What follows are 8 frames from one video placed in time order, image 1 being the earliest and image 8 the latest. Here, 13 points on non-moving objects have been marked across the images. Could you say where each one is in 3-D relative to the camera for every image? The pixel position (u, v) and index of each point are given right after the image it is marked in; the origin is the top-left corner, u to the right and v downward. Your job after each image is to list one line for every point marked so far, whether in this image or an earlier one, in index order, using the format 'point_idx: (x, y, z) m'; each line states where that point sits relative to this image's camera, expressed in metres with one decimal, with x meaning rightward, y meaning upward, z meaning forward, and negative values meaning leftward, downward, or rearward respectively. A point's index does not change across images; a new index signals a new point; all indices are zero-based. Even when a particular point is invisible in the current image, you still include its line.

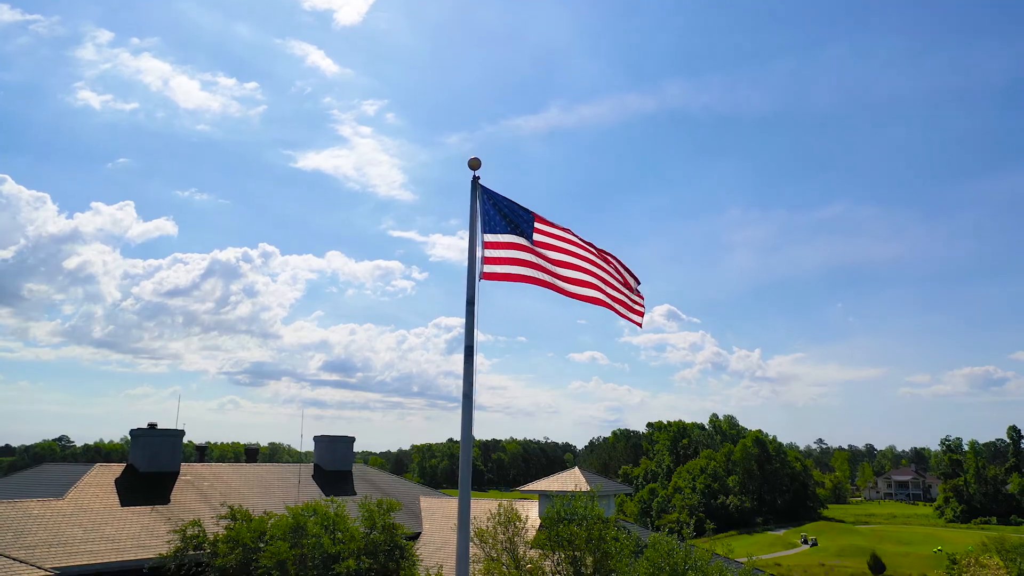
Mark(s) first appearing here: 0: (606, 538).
0: (+1.3, -3.9, +13.0) m
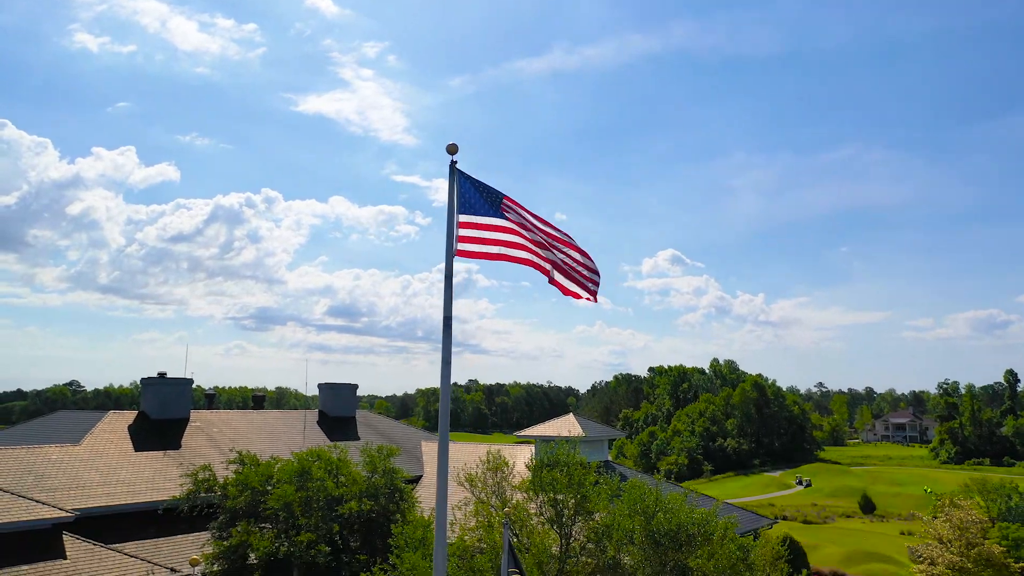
0: (+1.1, -3.3, +14.0) m
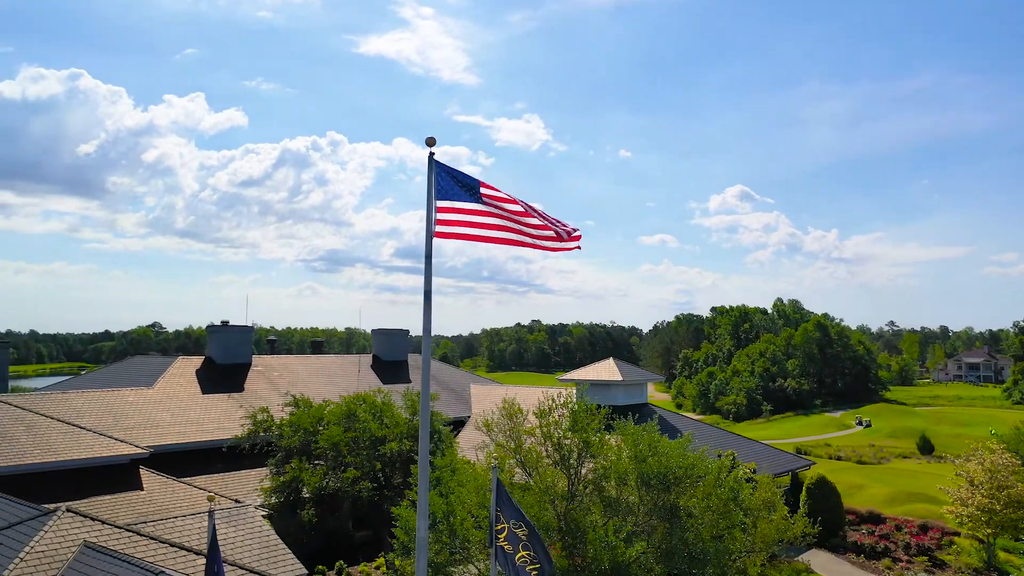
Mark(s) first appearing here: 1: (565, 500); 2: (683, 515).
0: (+1.4, -2.5, +15.1) m
1: (+0.9, -3.7, +14.4) m
2: (+2.9, -3.9, +14.1) m
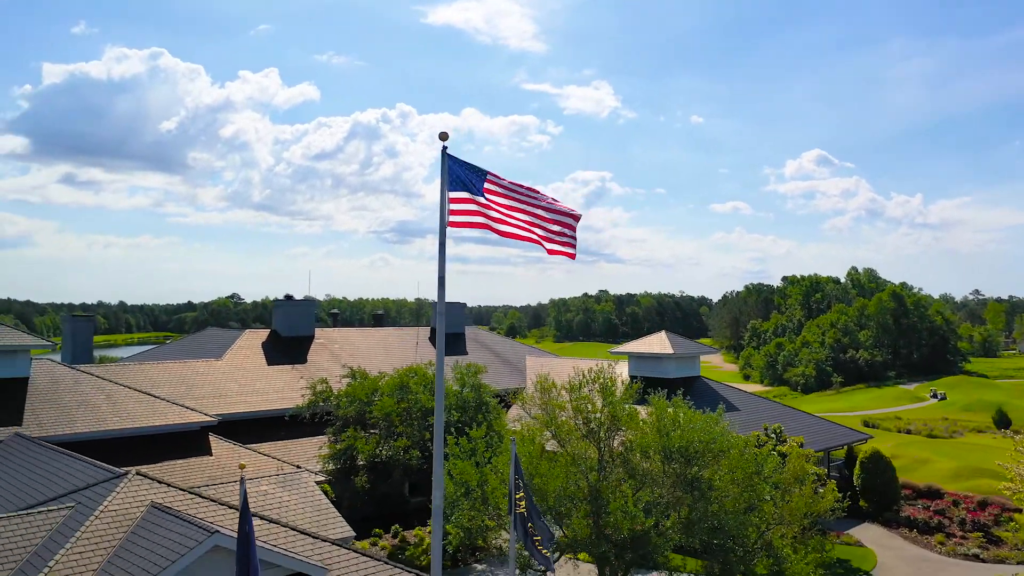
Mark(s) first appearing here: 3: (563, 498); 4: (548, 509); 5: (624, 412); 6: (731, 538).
0: (+2.0, -2.1, +15.7) m
1: (+1.5, -3.4, +15.0) m
2: (+3.4, -3.6, +14.6) m
3: (+0.7, -3.7, +14.3) m
4: (+0.5, -3.9, +14.5) m
5: (+2.1, -2.3, +15.4) m
6: (+3.8, -4.4, +14.1) m
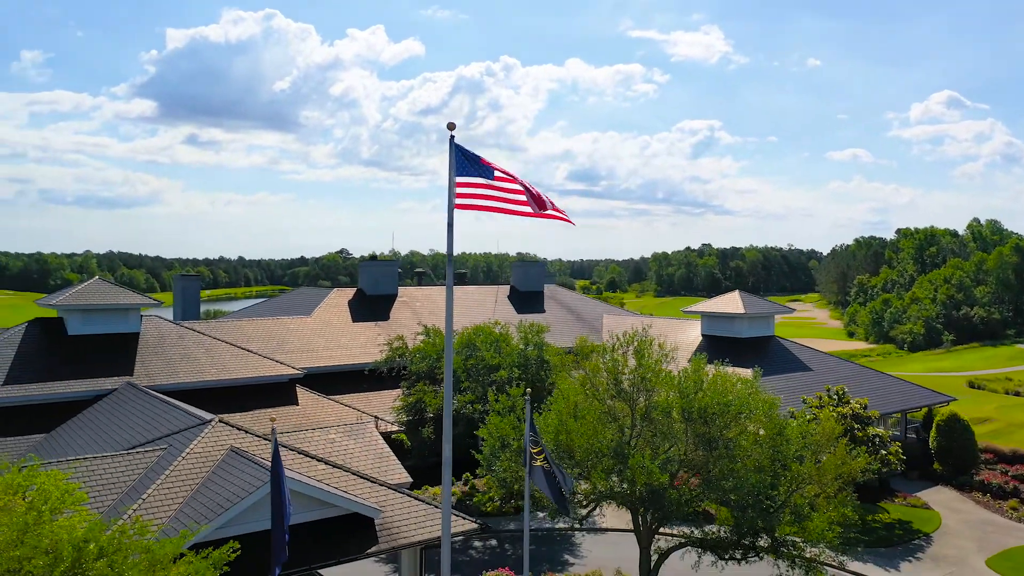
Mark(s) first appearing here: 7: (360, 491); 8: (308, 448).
0: (+2.7, -1.5, +16.5) m
1: (+2.2, -2.8, +15.9) m
2: (+4.0, -3.0, +15.3) m
3: (+1.3, -3.1, +15.4) m
4: (+1.1, -3.3, +15.7) m
5: (+2.8, -1.7, +16.2) m
6: (+4.3, -3.8, +14.8) m
7: (-3.2, -4.3, +17.1) m
8: (-4.6, -3.6, +18.2) m
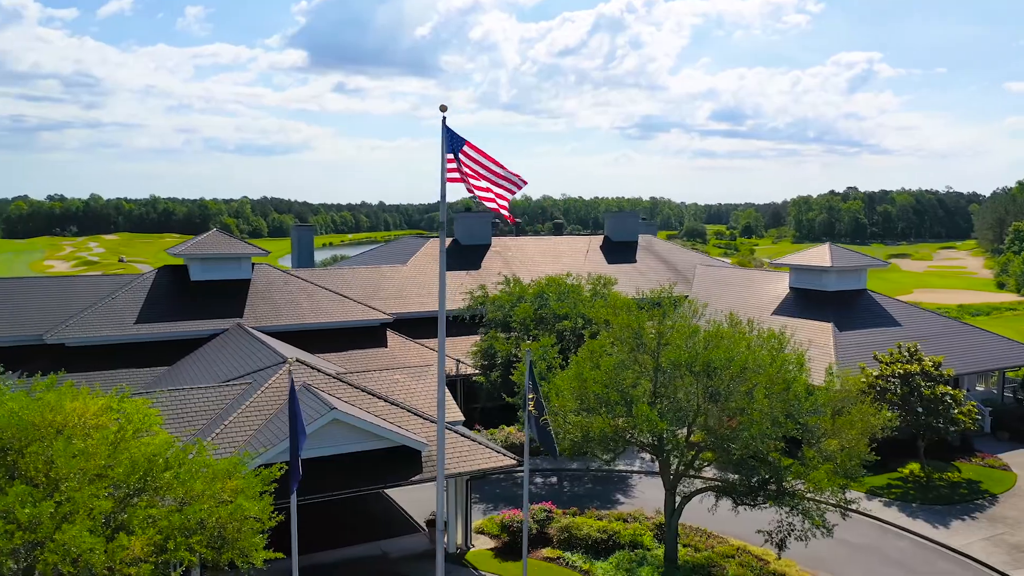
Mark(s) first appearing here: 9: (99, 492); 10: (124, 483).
0: (+3.4, -0.6, +17.4) m
1: (+2.8, -1.9, +17.0) m
2: (+4.4, -2.2, +16.1) m
3: (+1.8, -2.3, +16.7) m
4: (+1.7, -2.5, +17.0) m
5: (+3.4, -0.9, +17.1) m
6: (+4.7, -3.1, +15.6) m
7: (-2.4, -3.3, +19.2) m
8: (-3.6, -2.5, +20.5) m
9: (-6.2, -3.1, +12.3) m
10: (-6.1, -3.1, +12.9) m
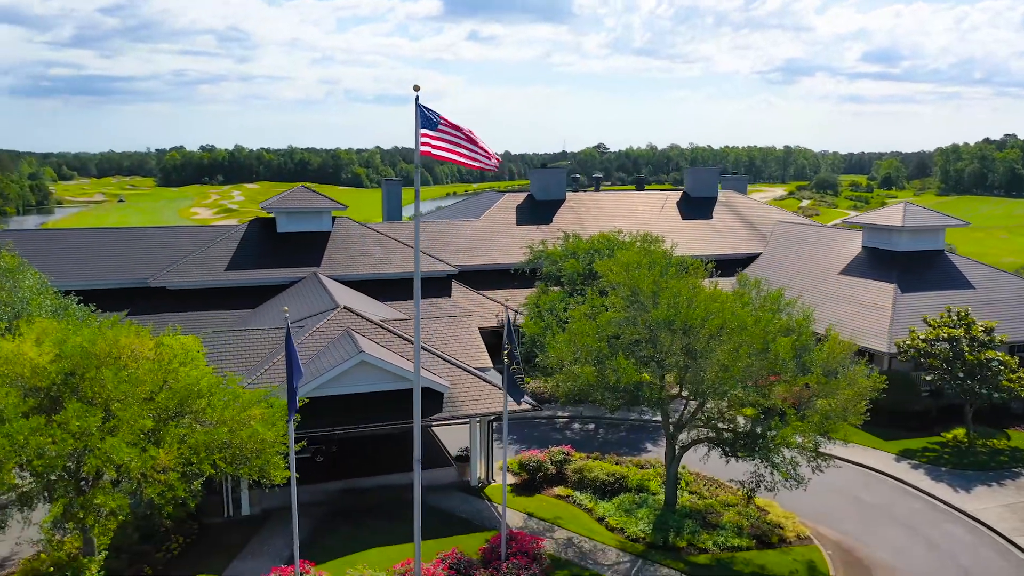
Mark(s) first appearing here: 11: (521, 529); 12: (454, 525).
0: (+3.6, +0.3, +18.3) m
1: (+2.8, -1.1, +18.1) m
2: (+4.4, -1.4, +16.9) m
3: (+1.9, -1.4, +17.9) m
4: (+1.7, -1.6, +18.3) m
5: (+3.5, 0.0, +18.0) m
6: (+4.5, -2.3, +16.5) m
7: (-1.9, -2.1, +21.1) m
8: (-2.9, -1.3, +22.5) m
9: (-6.8, -2.3, +14.9) m
10: (-6.6, -2.3, +15.5) m
11: (+0.2, -5.5, +18.7) m
12: (-1.4, -5.5, +18.8) m
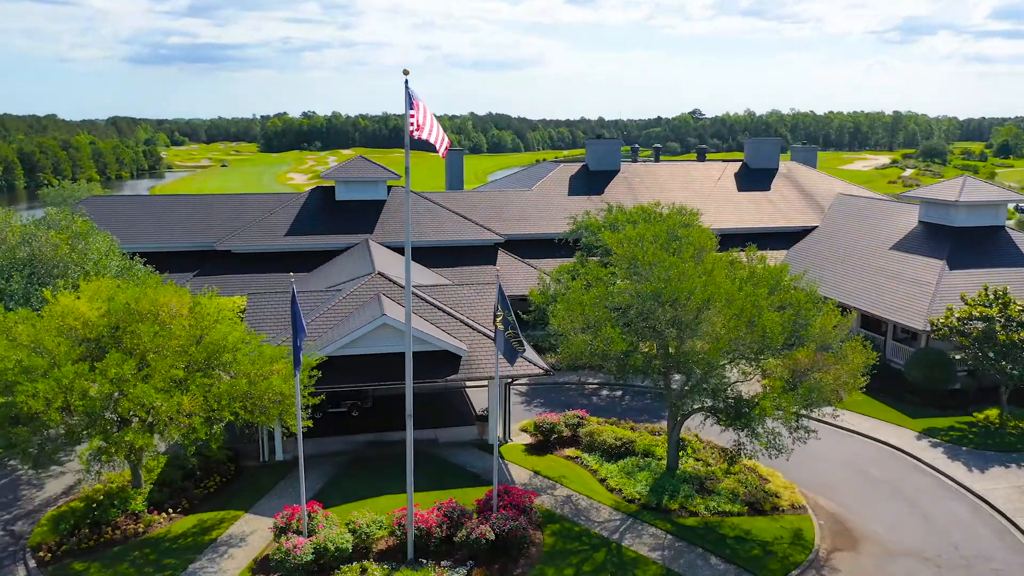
0: (+3.7, +0.9, +18.9) m
1: (+3.0, -0.4, +18.8) m
2: (+4.3, -0.9, +17.5) m
3: (+1.9, -0.8, +18.8) m
4: (+1.9, -0.9, +19.1) m
5: (+3.6, +0.6, +18.6) m
6: (+4.4, -1.8, +17.1) m
7: (-1.4, -1.3, +22.4) m
8: (-2.2, -0.3, +23.9) m
9: (-7.0, -1.6, +16.8) m
10: (-6.7, -1.5, +17.4) m
11: (+0.3, -4.8, +19.9) m
12: (-1.2, -4.7, +20.2) m
